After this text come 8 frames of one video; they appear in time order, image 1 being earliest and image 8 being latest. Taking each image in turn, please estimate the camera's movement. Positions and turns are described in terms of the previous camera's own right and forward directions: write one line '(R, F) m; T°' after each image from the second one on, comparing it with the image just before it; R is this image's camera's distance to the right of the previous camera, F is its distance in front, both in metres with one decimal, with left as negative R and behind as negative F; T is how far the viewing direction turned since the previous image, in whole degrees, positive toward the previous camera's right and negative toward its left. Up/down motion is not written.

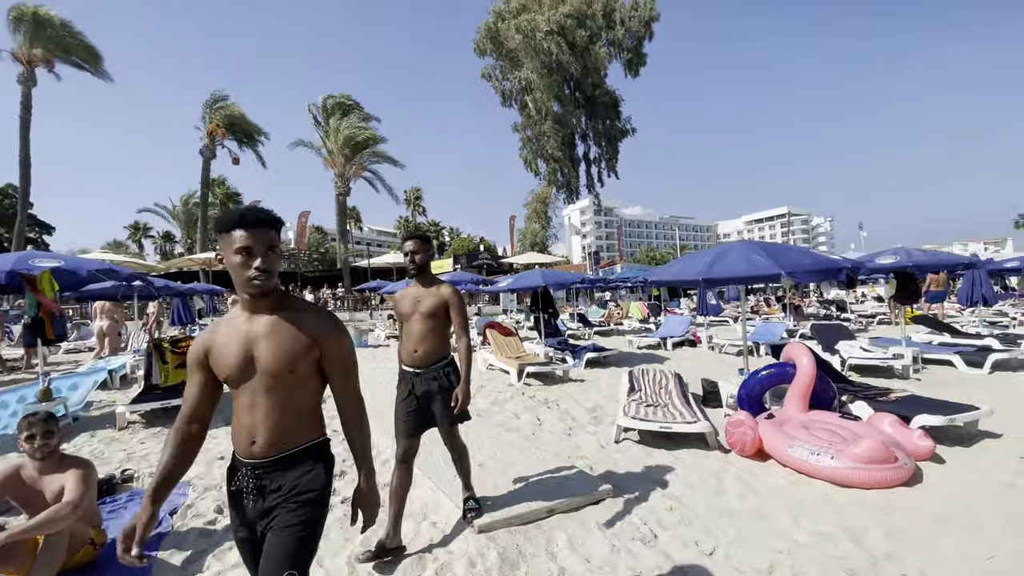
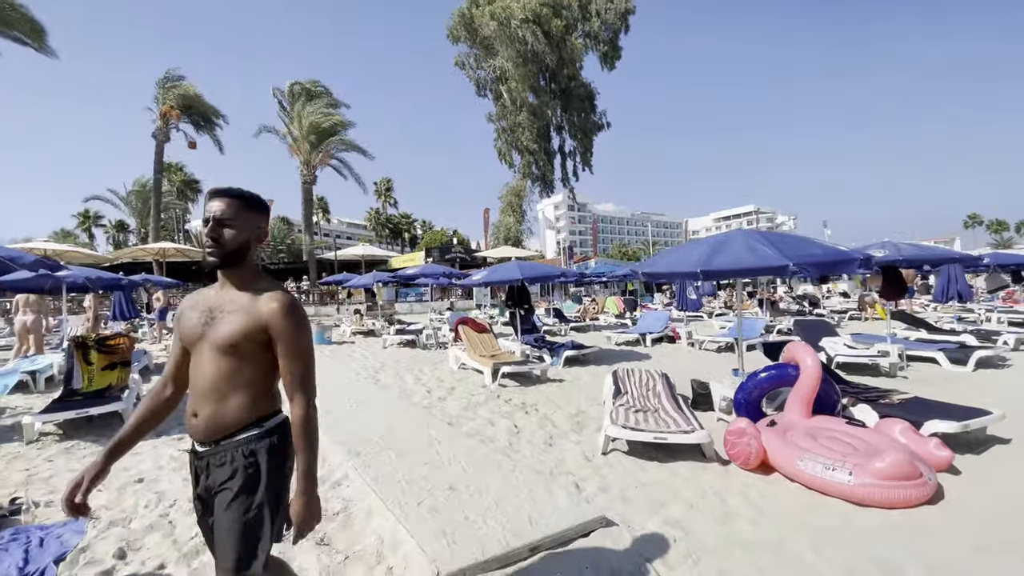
(0.0, +0.6) m; +3°
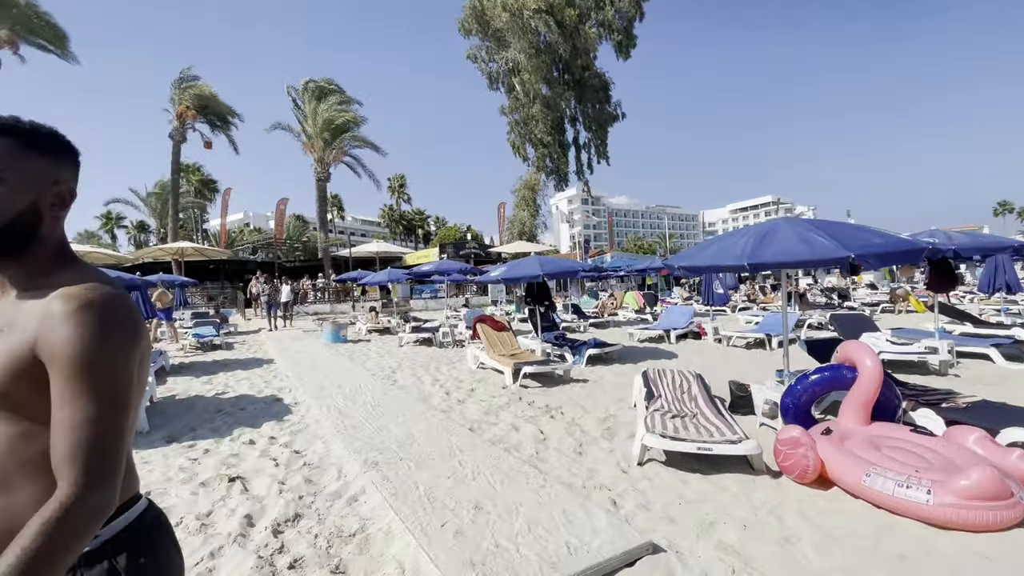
(-0.1, +0.3) m; -2°
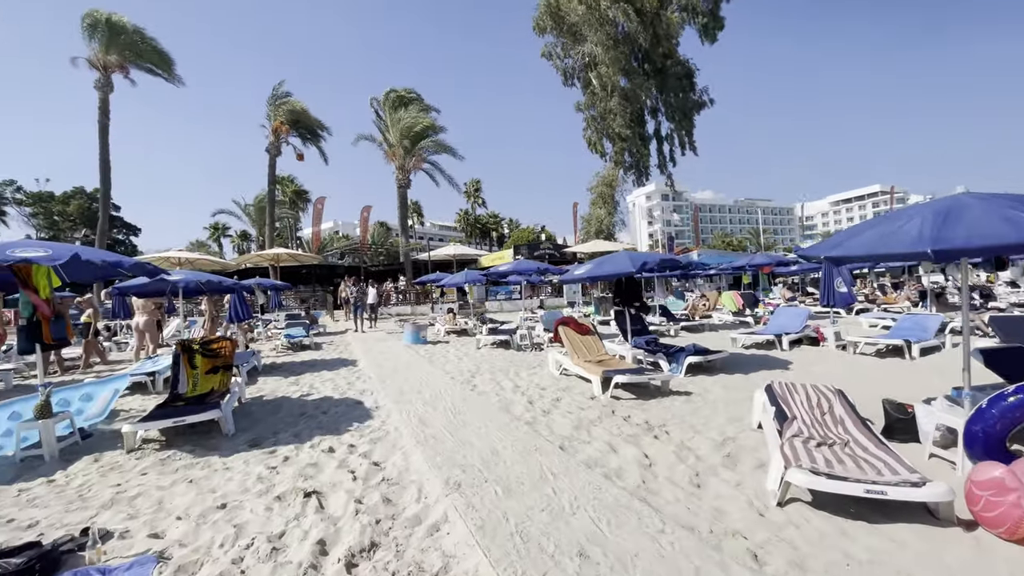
(-0.2, +0.6) m; -9°
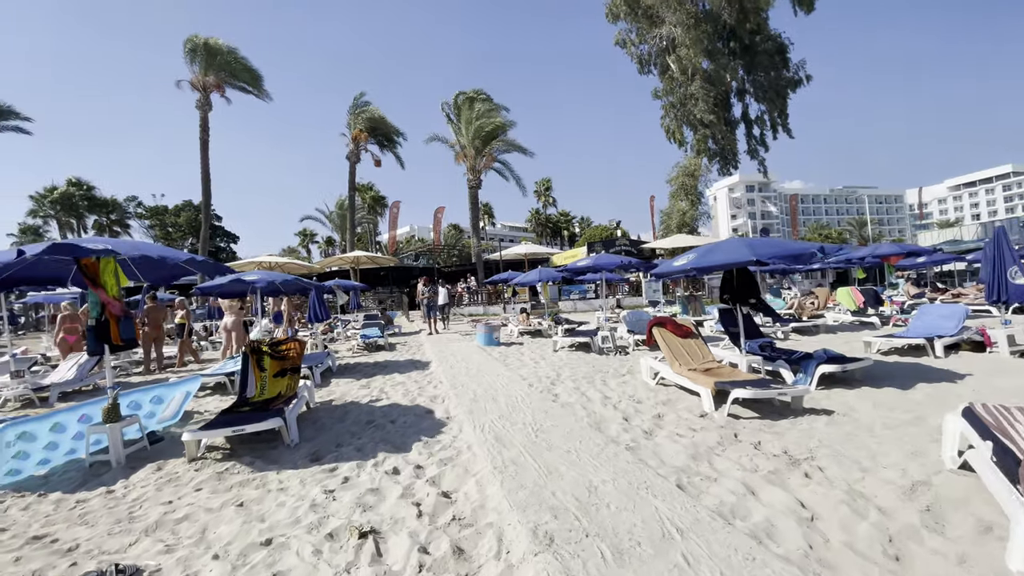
(-0.2, +0.8) m; -9°
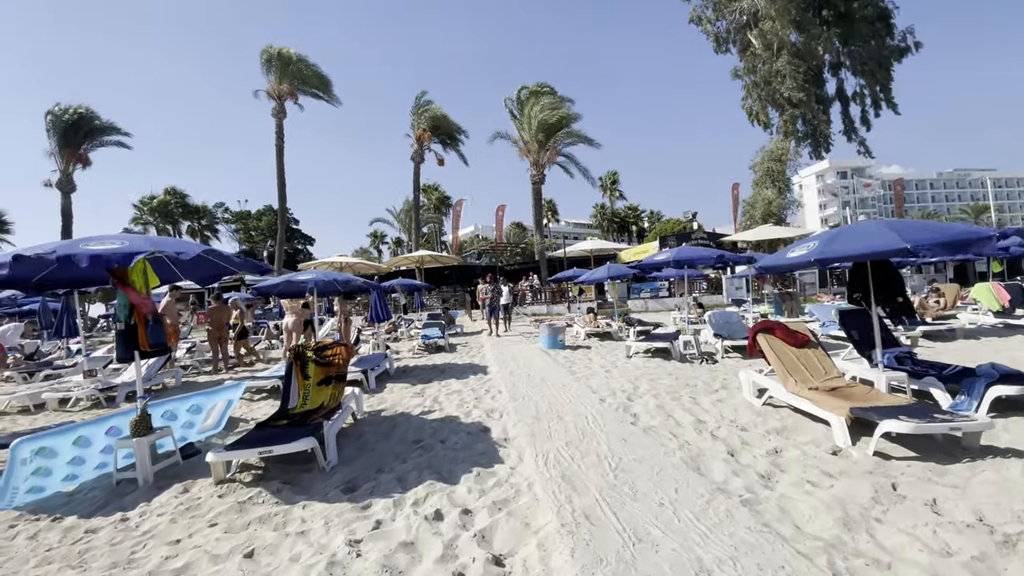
(0.0, +0.9) m; -8°
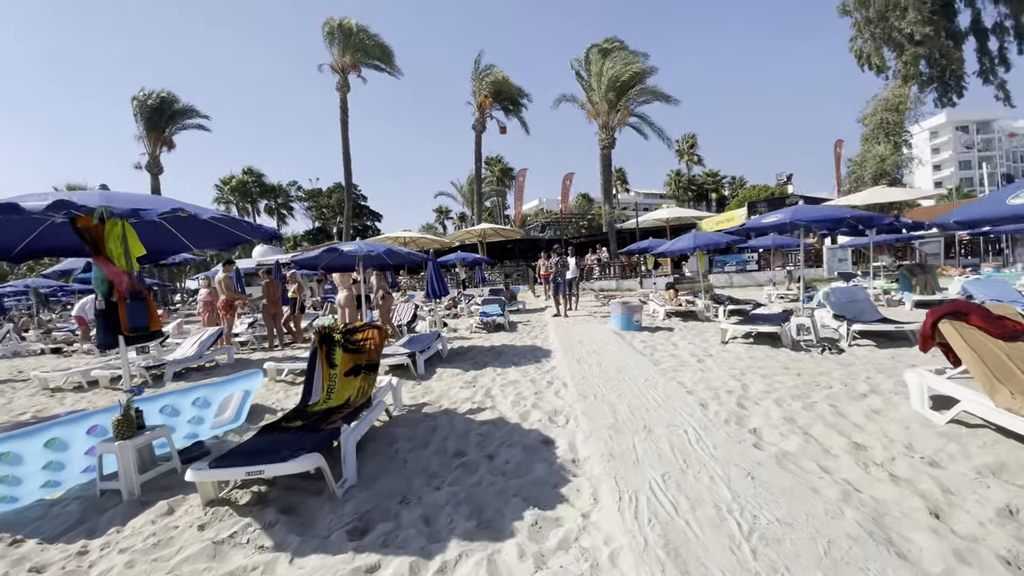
(0.0, +1.3) m; -8°
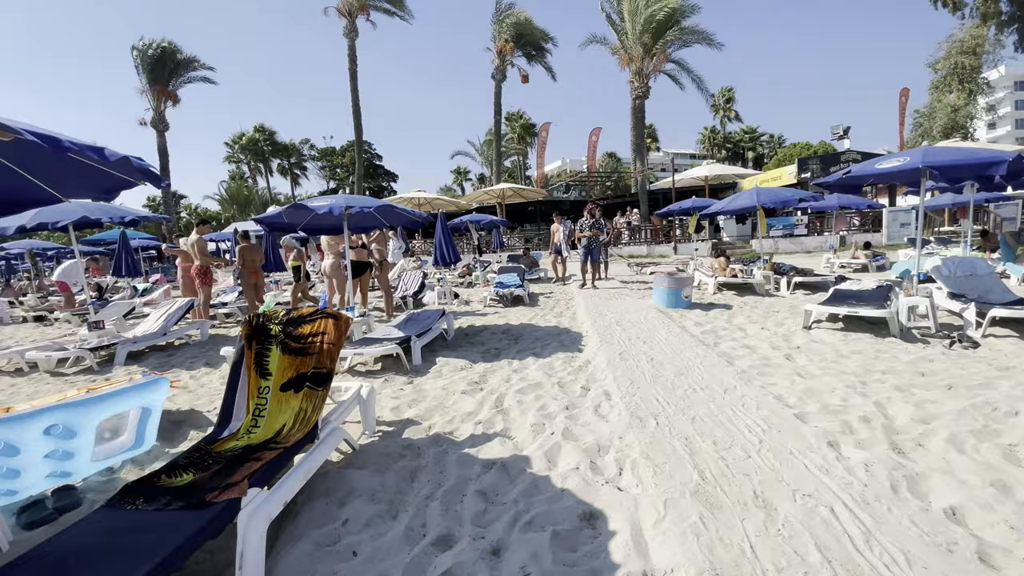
(0.0, +1.6) m; -2°
